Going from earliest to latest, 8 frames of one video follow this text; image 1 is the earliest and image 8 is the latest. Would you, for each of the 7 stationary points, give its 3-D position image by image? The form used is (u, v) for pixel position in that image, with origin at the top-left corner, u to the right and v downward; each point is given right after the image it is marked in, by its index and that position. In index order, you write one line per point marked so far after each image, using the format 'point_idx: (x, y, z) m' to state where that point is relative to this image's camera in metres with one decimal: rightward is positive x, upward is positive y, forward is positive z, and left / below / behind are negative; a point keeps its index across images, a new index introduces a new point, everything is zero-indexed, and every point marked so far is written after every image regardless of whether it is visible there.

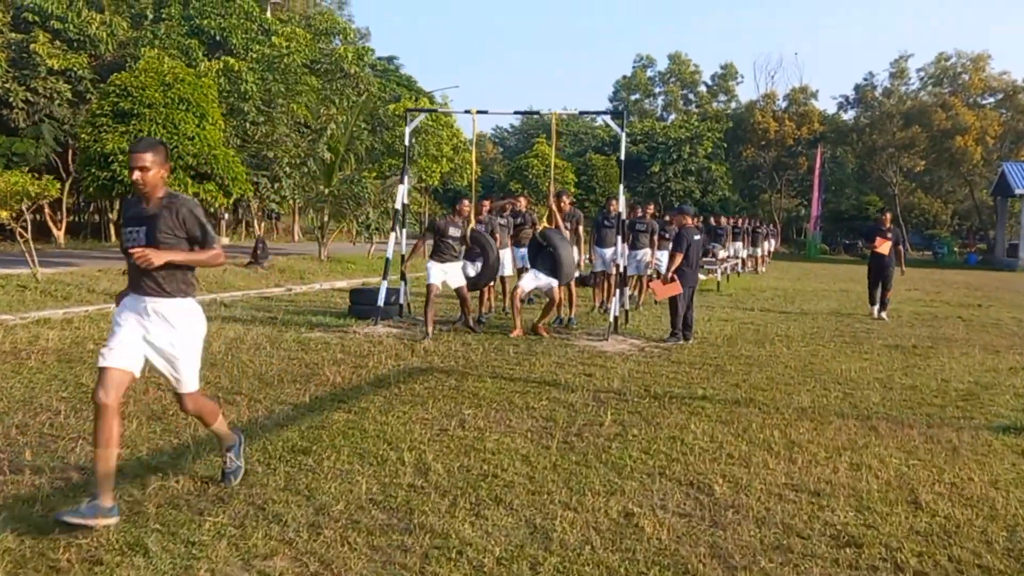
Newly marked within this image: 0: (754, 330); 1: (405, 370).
0: (+2.6, -0.5, +11.0) m
1: (-0.8, -0.6, +7.4) m
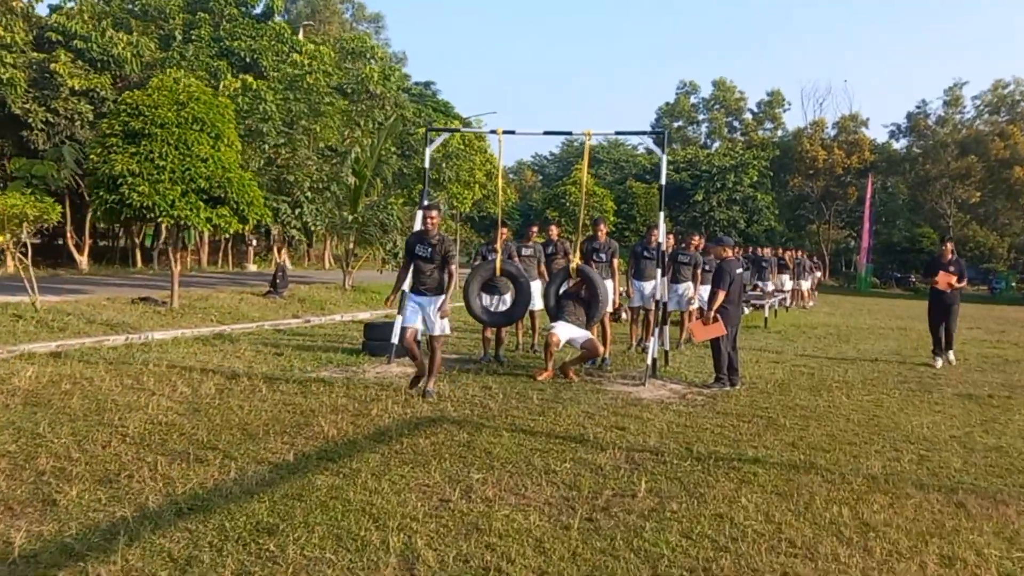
0: (+2.9, -0.9, +10.0) m
1: (-0.7, -0.9, +6.6) m
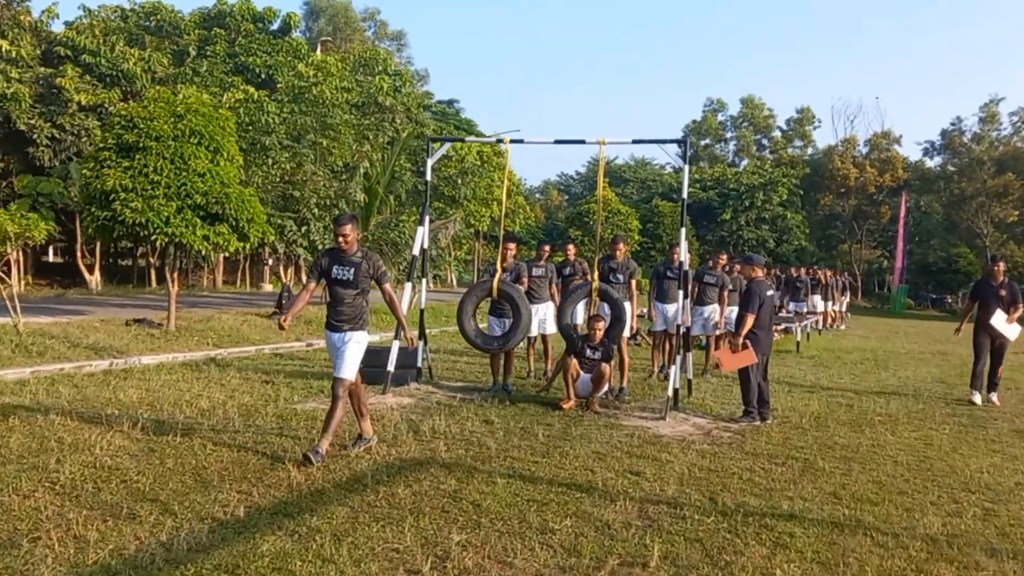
0: (+3.0, -1.1, +9.0) m
1: (-0.7, -1.0, +5.7) m
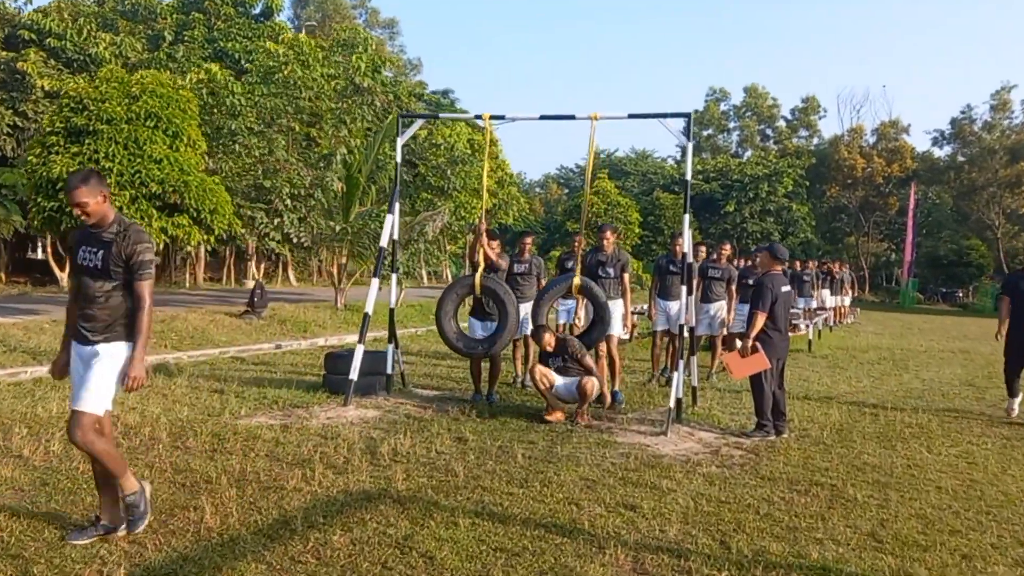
0: (+2.8, -1.0, +8.0) m
1: (-0.8, -1.0, +4.7) m
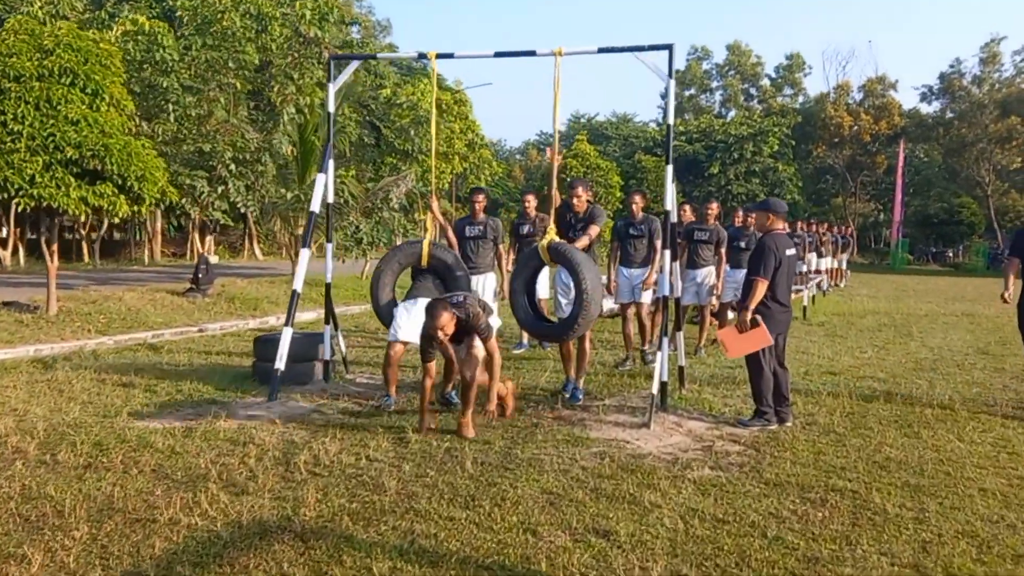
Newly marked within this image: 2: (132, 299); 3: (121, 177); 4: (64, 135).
0: (+2.5, -0.7, +7.0) m
1: (-1.0, -0.9, +3.6) m
2: (-4.3, -0.1, +11.6) m
3: (-3.8, +1.1, +10.1) m
4: (-4.2, +1.4, +9.6) m
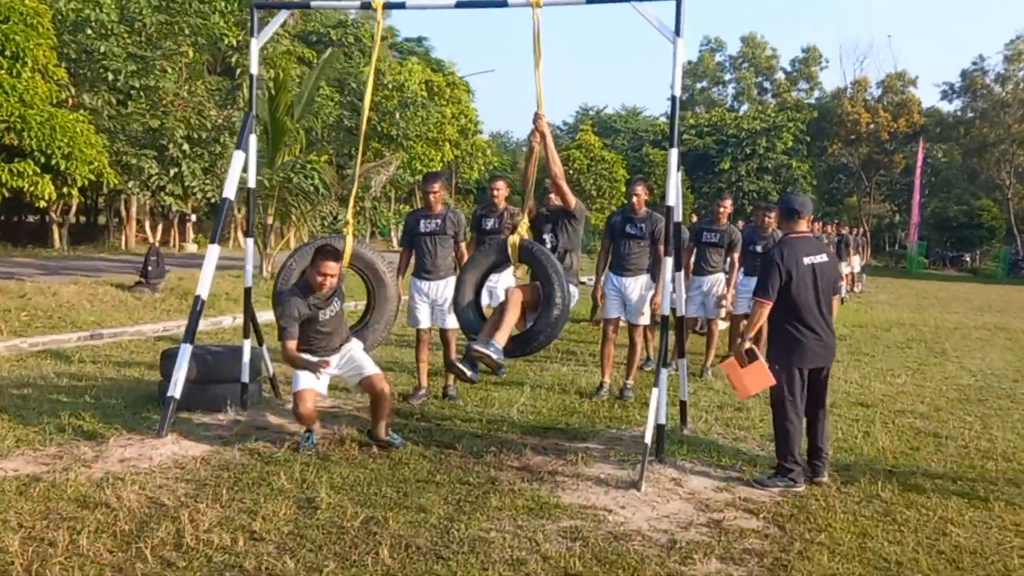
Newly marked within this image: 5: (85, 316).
0: (+2.3, -0.9, +5.7) m
1: (-1.3, -0.9, +2.3) m
2: (-4.5, 0.0, +10.3) m
3: (-4.0, +1.2, +8.8) m
4: (-4.3, +1.5, +8.3) m
5: (-3.9, -0.3, +9.4) m
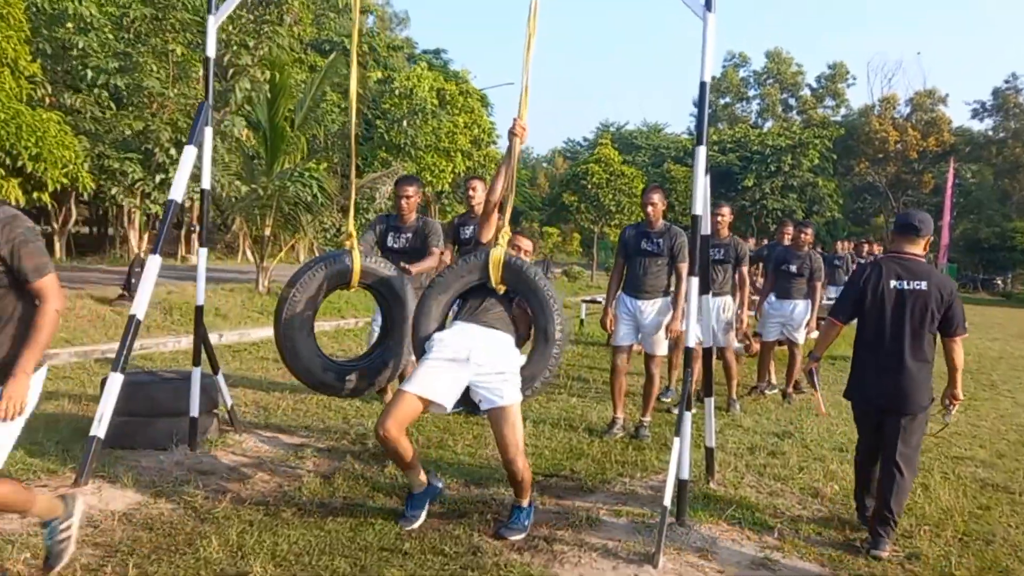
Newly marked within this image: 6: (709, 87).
0: (+2.3, -1.0, +4.8) m
1: (-1.4, -1.0, +1.5) m
2: (-4.4, -0.2, +9.6) m
3: (-3.9, +1.1, +8.0) m
4: (-4.3, +1.4, +7.6) m
5: (-3.9, -0.4, +8.7) m
6: (+0.8, +0.8, +4.2) m
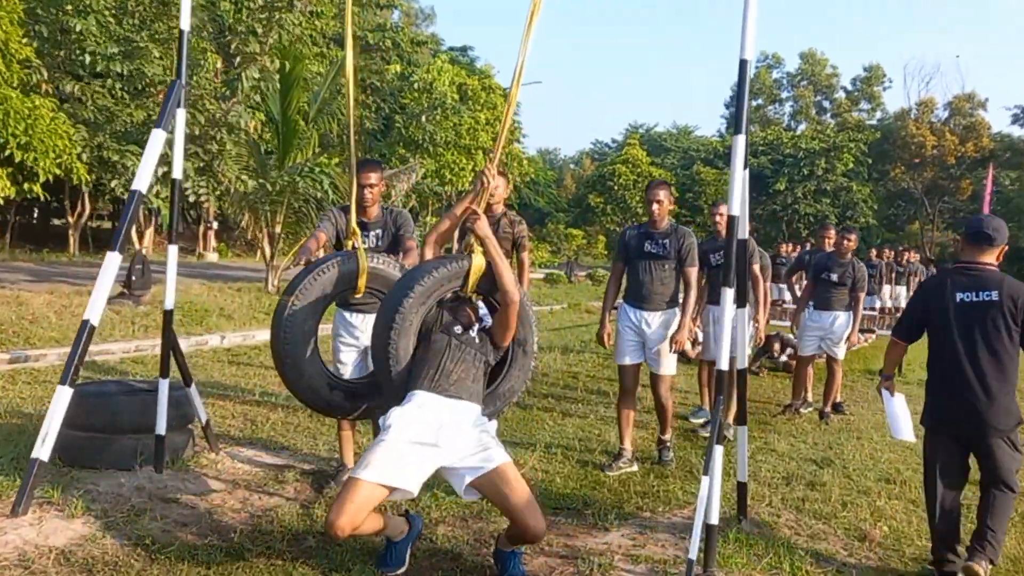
0: (+2.3, -1.1, +4.2) m
1: (-1.4, -1.0, +1.0) m
2: (-4.3, -0.1, +9.2) m
3: (-3.8, +1.1, +7.6) m
4: (-4.1, +1.4, +7.1) m
5: (-3.8, -0.4, +8.2) m
6: (+0.8, +0.8, +3.6) m
